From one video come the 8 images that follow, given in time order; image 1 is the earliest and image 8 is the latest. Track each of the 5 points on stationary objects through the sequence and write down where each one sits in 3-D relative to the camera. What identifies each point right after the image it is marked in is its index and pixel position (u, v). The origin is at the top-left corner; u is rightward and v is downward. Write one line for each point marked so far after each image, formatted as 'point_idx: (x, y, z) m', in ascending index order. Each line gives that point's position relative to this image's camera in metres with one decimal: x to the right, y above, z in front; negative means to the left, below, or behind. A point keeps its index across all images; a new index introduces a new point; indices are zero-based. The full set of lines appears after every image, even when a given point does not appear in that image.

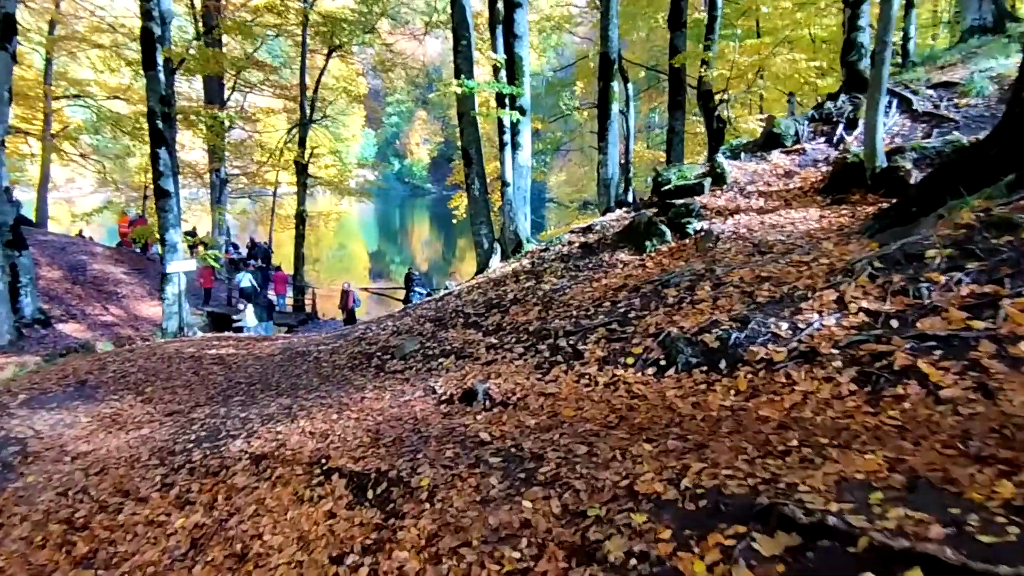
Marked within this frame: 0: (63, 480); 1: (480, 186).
0: (-4.9, -2.1, +6.2) m
1: (-0.7, +2.2, +12.3) m
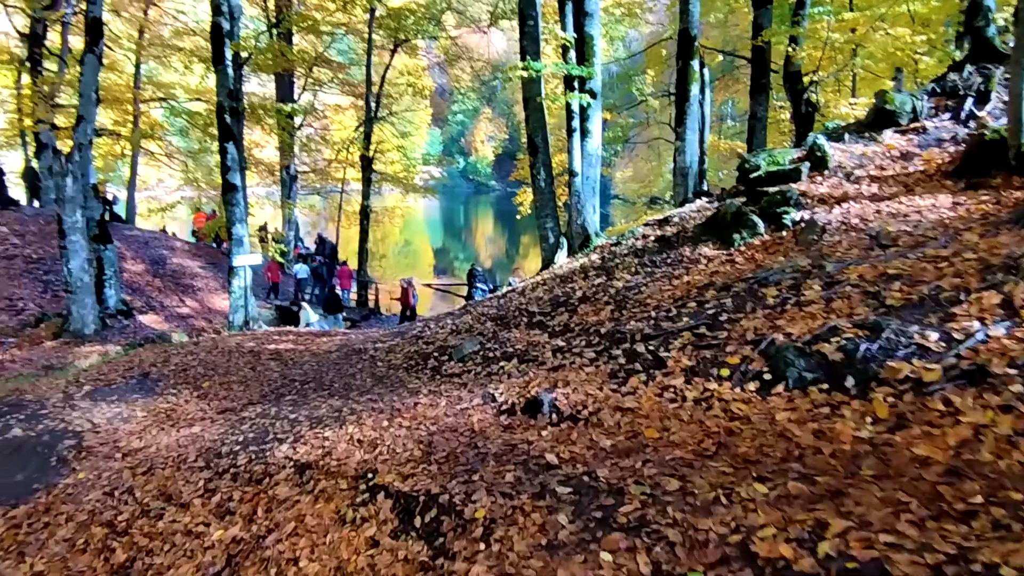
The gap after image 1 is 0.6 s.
0: (-4.2, -2.0, +6.0) m
1: (+0.7, +2.3, +11.6) m
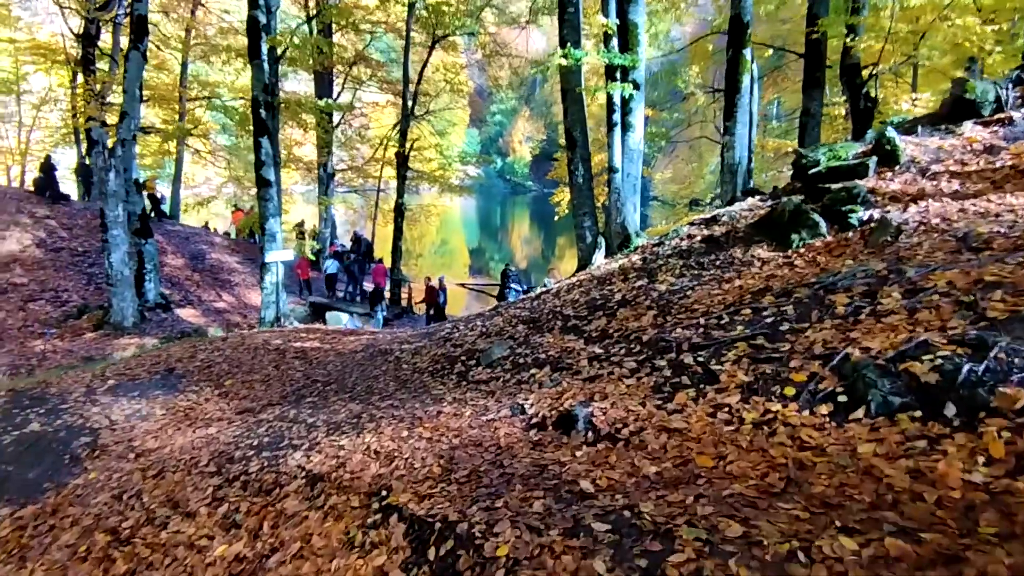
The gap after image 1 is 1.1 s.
0: (-3.9, -1.9, +5.7) m
1: (+1.4, +2.3, +11.0) m
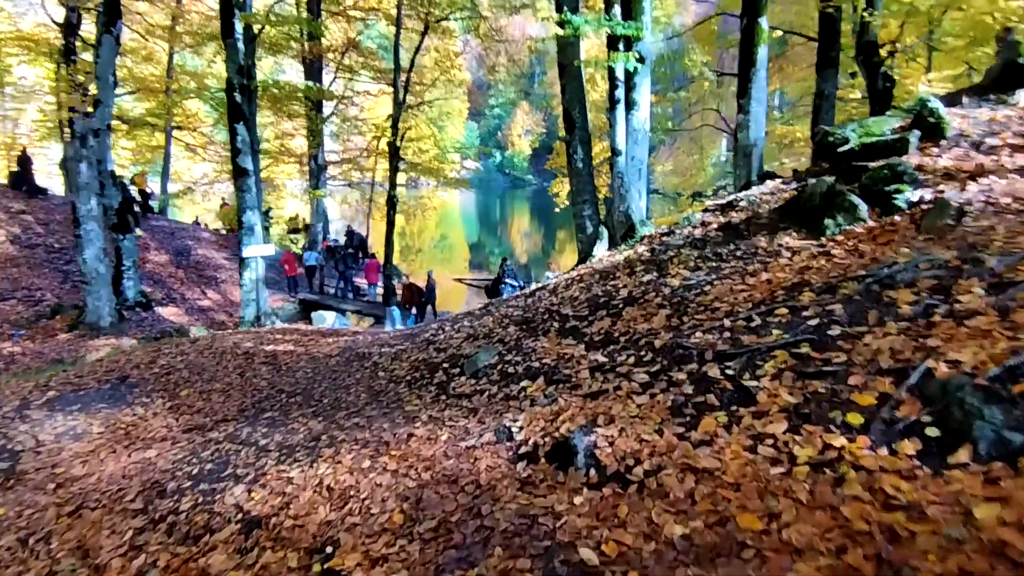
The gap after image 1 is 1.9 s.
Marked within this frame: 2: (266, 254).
0: (-4.0, -1.9, +4.8) m
1: (+1.2, +2.3, +10.0) m
2: (-5.8, +0.8, +13.5) m
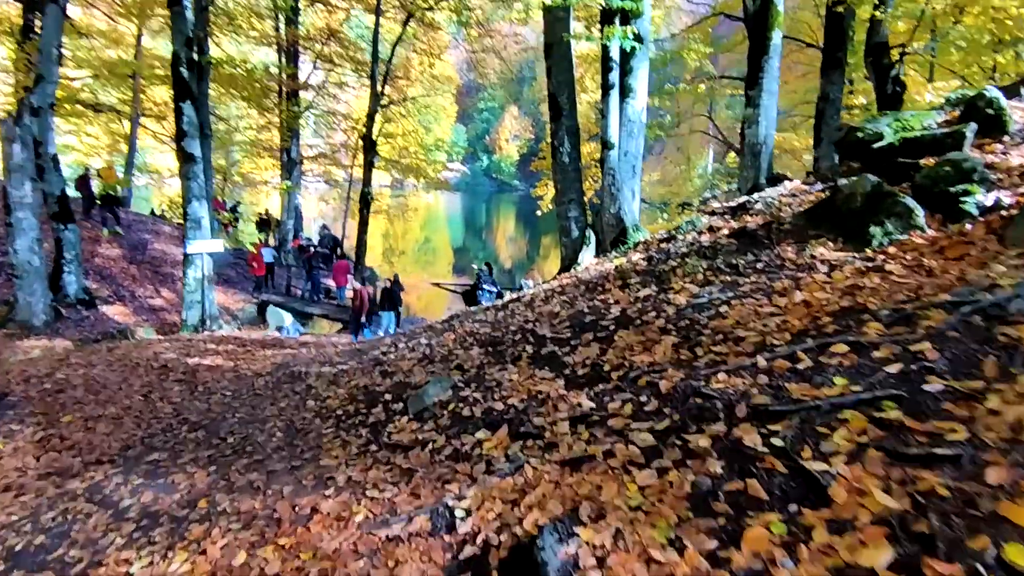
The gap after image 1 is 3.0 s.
0: (-4.3, -1.9, +3.3) m
1: (+0.9, +2.2, +8.8) m
2: (-6.3, +0.8, +12.0) m
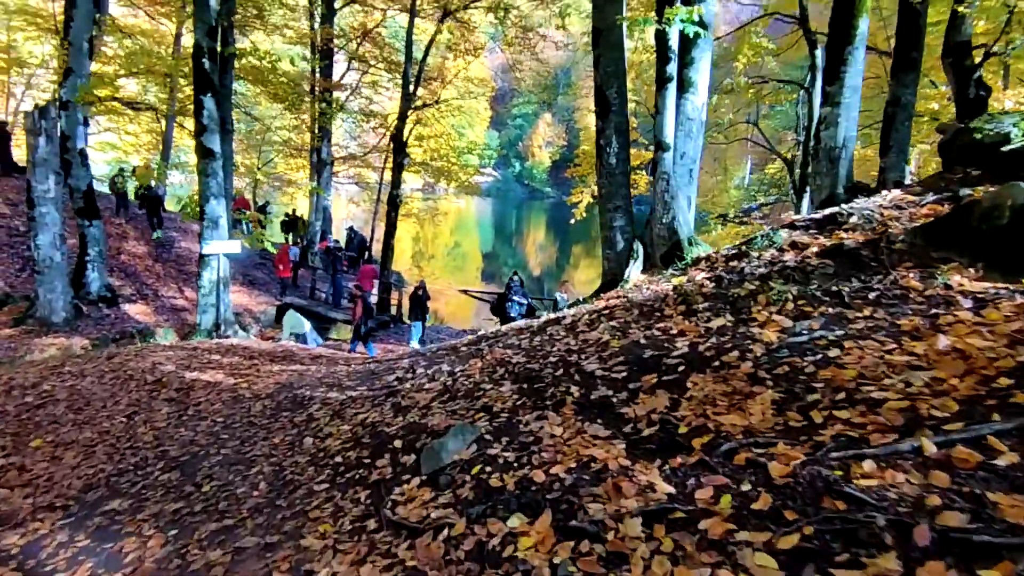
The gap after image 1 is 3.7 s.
0: (-4.2, -1.9, +2.5) m
1: (+1.4, +1.9, +7.8) m
2: (-5.6, +0.7, +11.3) m
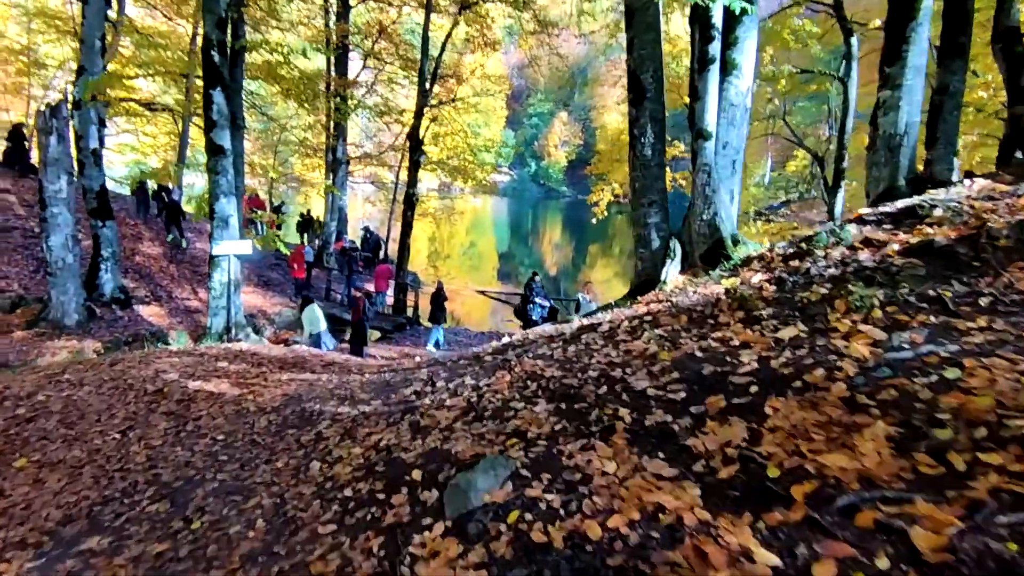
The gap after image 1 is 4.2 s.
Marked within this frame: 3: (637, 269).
0: (-4.0, -2.0, +2.0) m
1: (+1.8, +1.9, +7.1) m
2: (-5.2, +0.7, +10.9) m
3: (+1.6, +0.2, +7.4) m
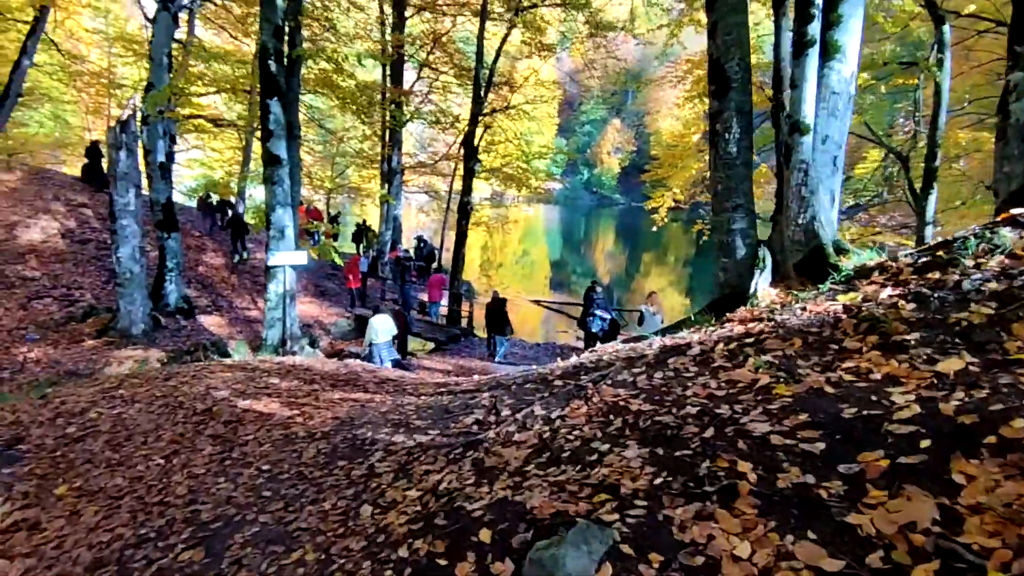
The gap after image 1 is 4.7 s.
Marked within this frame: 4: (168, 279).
0: (-3.7, -2.1, +1.7) m
1: (+2.5, +1.7, +6.4) m
2: (-4.1, +0.5, +10.7) m
3: (+2.4, +0.1, +6.6) m
4: (-9.6, +0.2, +15.7) m
